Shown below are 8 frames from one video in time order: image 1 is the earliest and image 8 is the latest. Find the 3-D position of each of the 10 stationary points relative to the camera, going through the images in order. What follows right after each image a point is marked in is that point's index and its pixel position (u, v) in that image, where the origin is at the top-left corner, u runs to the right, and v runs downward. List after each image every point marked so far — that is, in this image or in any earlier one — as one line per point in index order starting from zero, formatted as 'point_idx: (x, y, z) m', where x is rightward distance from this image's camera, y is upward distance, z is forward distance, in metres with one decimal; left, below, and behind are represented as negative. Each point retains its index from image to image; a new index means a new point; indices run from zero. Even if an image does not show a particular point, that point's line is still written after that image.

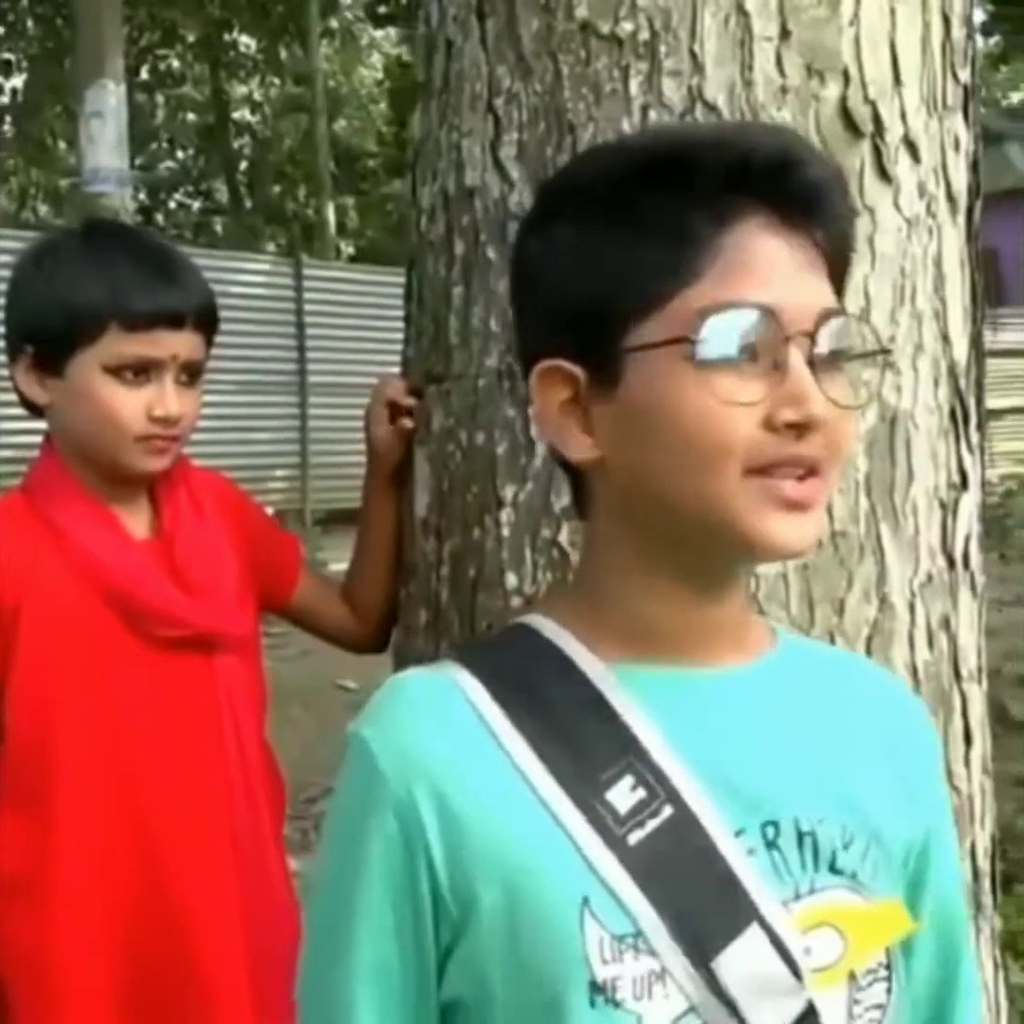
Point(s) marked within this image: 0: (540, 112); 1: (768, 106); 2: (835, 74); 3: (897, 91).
0: (0.0, +0.5, +2.6) m
1: (+0.3, +0.5, +2.5) m
2: (+0.4, +0.5, +2.6) m
3: (+0.5, +0.5, +2.6) m
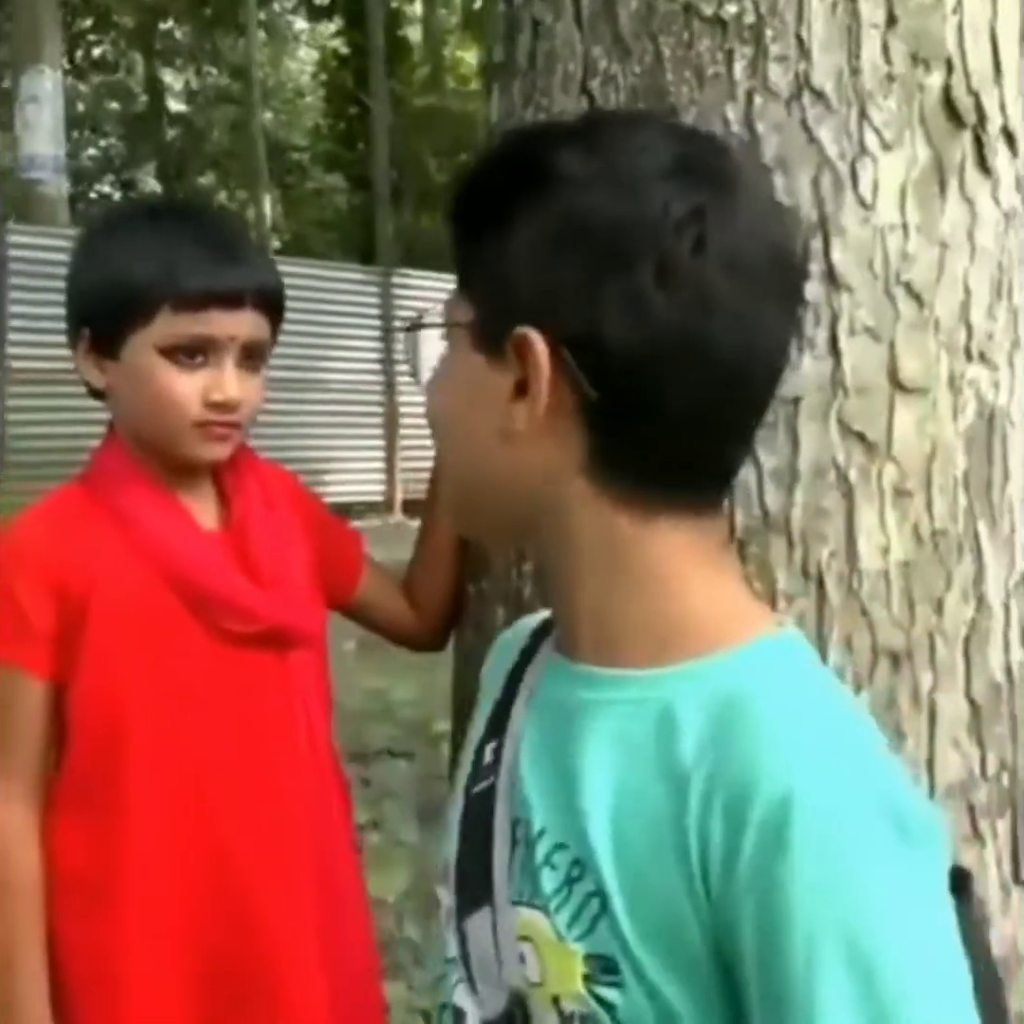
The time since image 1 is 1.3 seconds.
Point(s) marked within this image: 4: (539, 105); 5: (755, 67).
0: (+0.2, +0.5, +2.5) m
1: (+0.4, +0.5, +2.5) m
2: (+0.5, +0.5, +2.5) m
3: (+0.6, +0.5, +2.6) m
4: (0.0, +0.5, +2.6) m
5: (+0.3, +0.5, +2.5) m
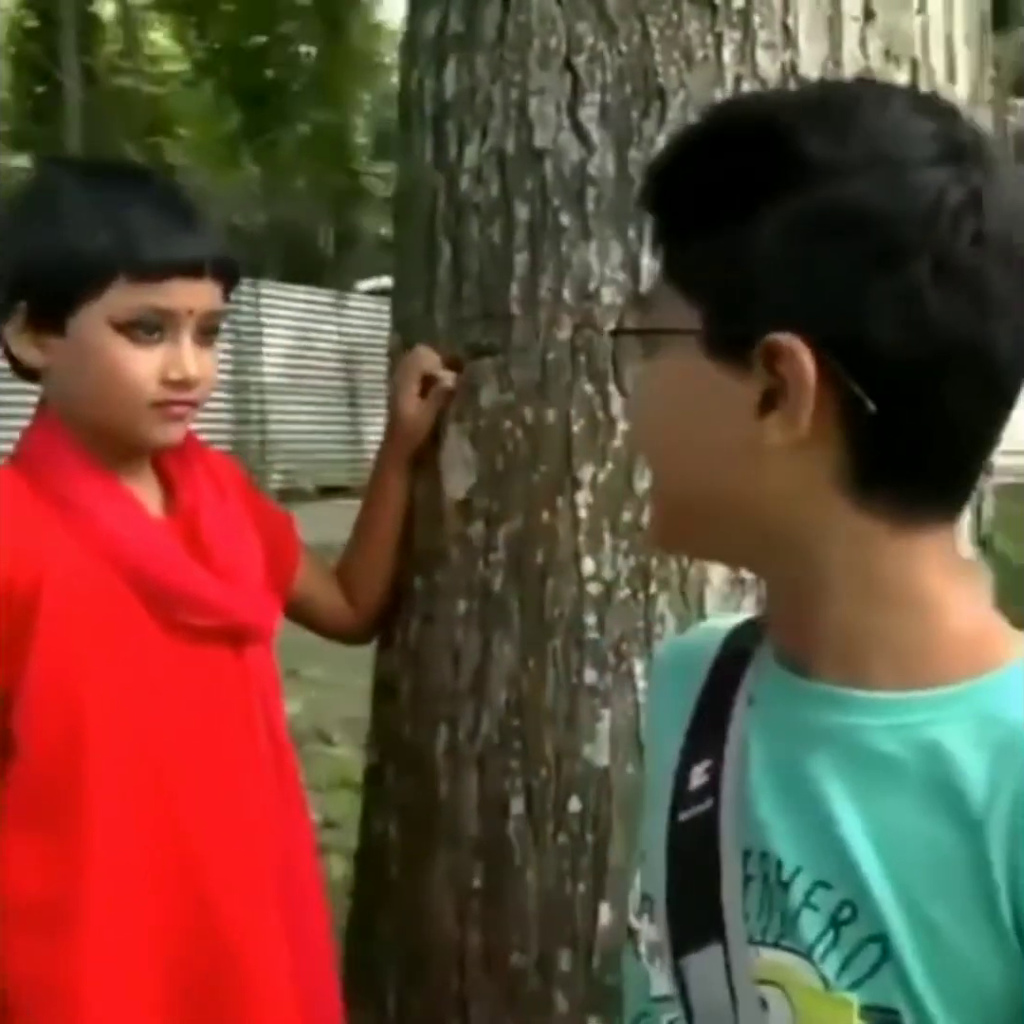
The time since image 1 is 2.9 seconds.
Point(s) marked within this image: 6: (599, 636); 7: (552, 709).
0: (+0.1, +0.5, +2.5) m
1: (+0.4, +0.5, +2.5) m
2: (+0.5, +0.6, +2.5) m
3: (+0.6, +0.5, +2.6) m
4: (0.0, +0.5, +2.5) m
5: (+0.3, +0.6, +2.5) m
6: (+0.1, -0.1, +2.4) m
7: (0.0, -0.2, +2.4) m
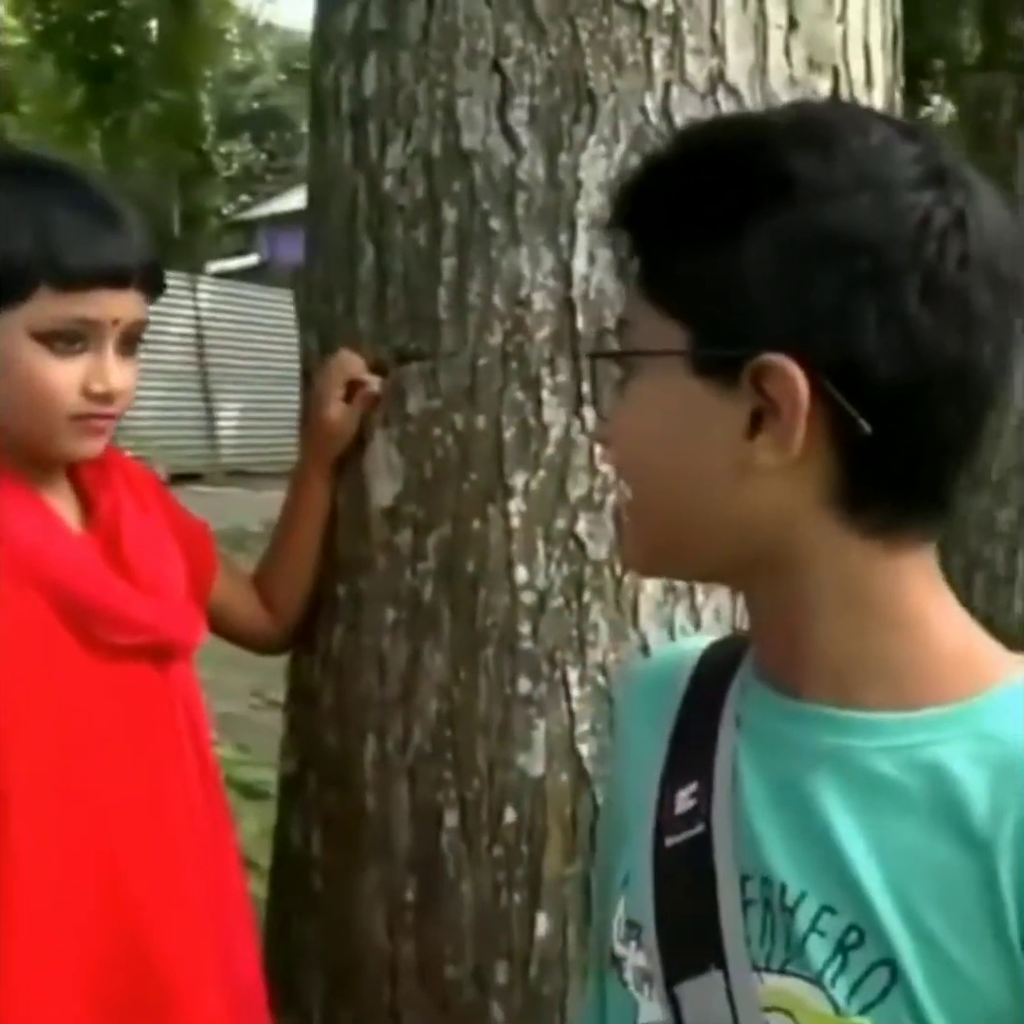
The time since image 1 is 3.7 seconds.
0: (+0.1, +0.5, +2.4) m
1: (+0.3, +0.5, +2.5) m
2: (+0.4, +0.6, +2.6) m
3: (+0.5, +0.5, +2.6) m
4: (-0.1, +0.5, +2.5) m
5: (+0.2, +0.5, +2.4) m
6: (0.0, -0.2, +2.4) m
7: (0.0, -0.2, +2.4) m
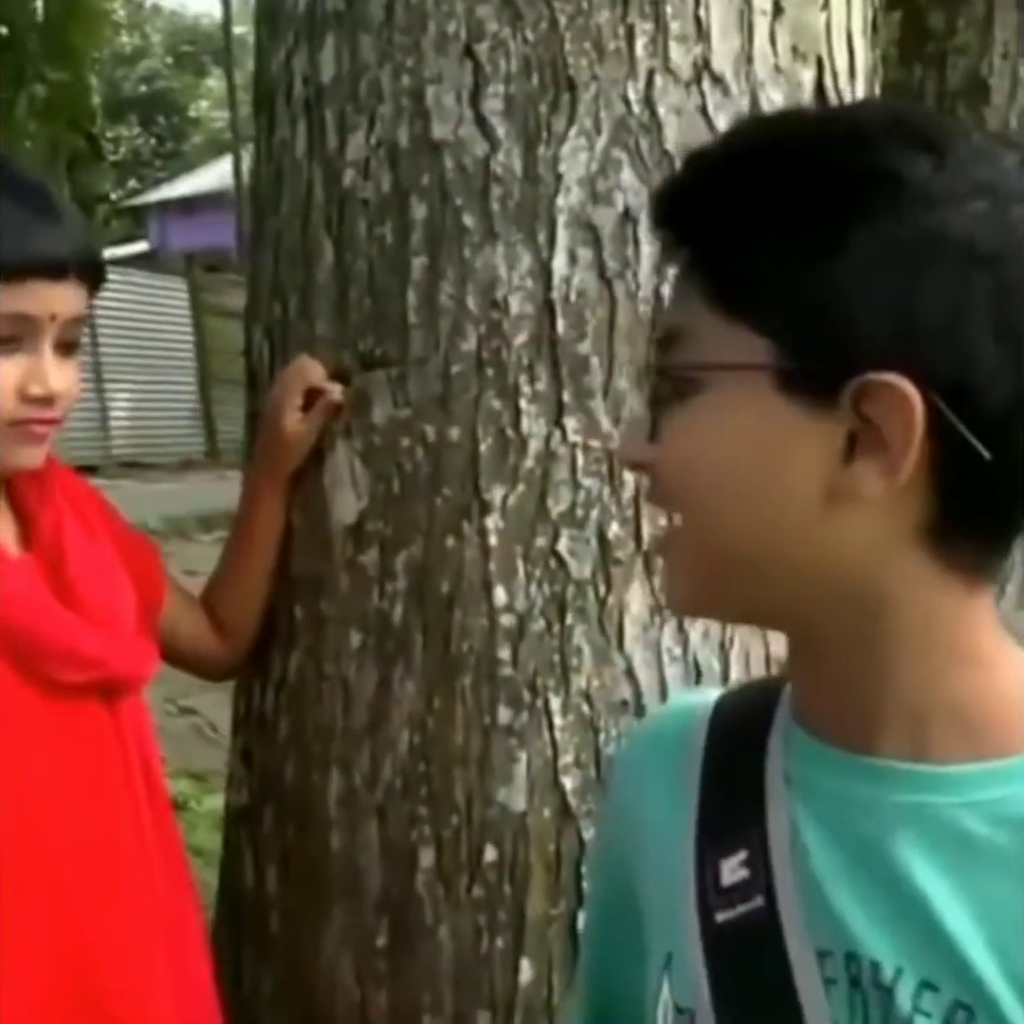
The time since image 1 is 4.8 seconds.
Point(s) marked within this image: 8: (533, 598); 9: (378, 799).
0: (0.0, +0.5, +2.3) m
1: (+0.3, +0.5, +2.4) m
2: (+0.4, +0.5, +2.4) m
3: (+0.4, +0.5, +2.5) m
4: (-0.1, +0.5, +2.3) m
5: (+0.2, +0.5, +2.3) m
6: (0.0, -0.2, +2.3) m
7: (-0.1, -0.3, +2.3) m
8: (0.0, -0.1, +2.3) m
9: (-0.2, -0.3, +2.3) m
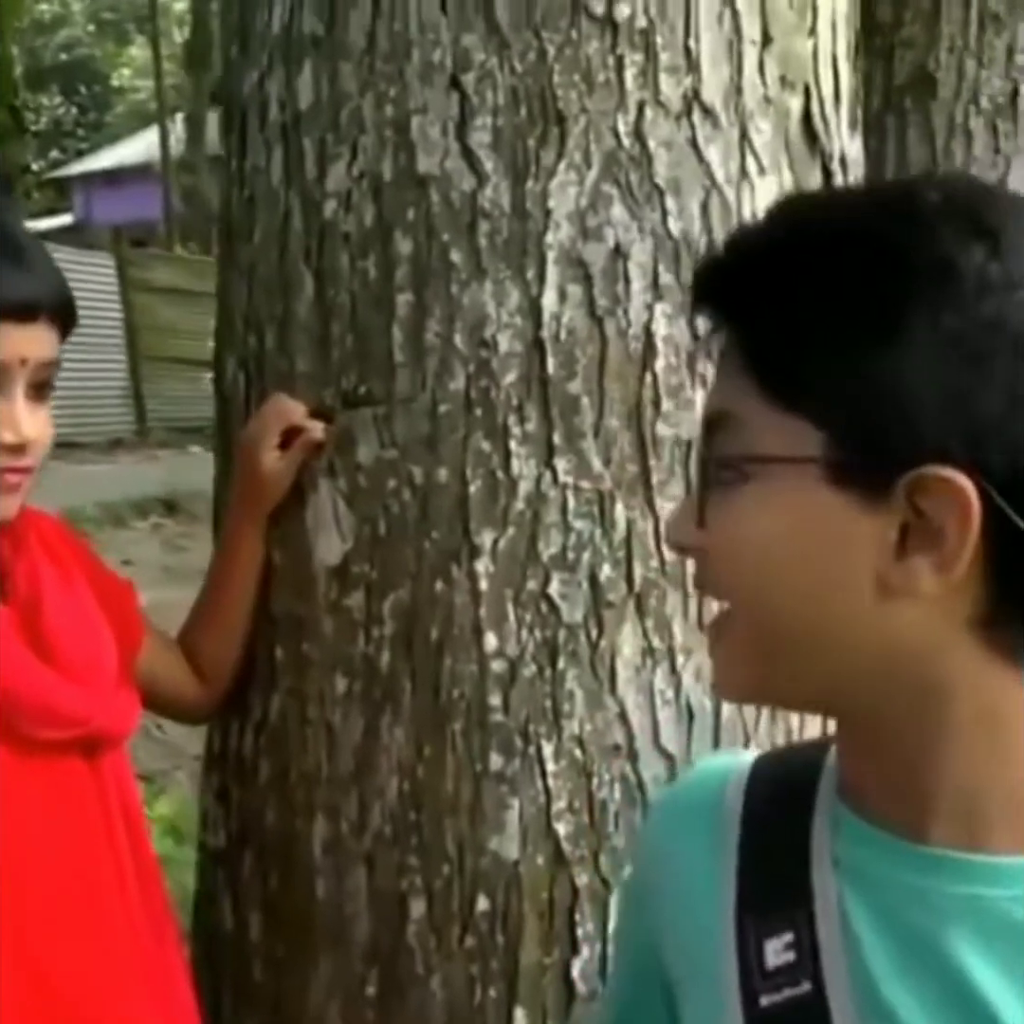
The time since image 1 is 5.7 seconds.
0: (0.0, +0.5, +2.2) m
1: (+0.3, +0.5, +2.3) m
2: (+0.3, +0.5, +2.4) m
3: (+0.4, +0.5, +2.5) m
4: (-0.1, +0.5, +2.3) m
5: (+0.1, +0.5, +2.2) m
6: (0.0, -0.2, +2.2) m
7: (-0.1, -0.3, +2.2) m
8: (0.0, -0.1, +2.2) m
9: (-0.2, -0.4, +2.3) m
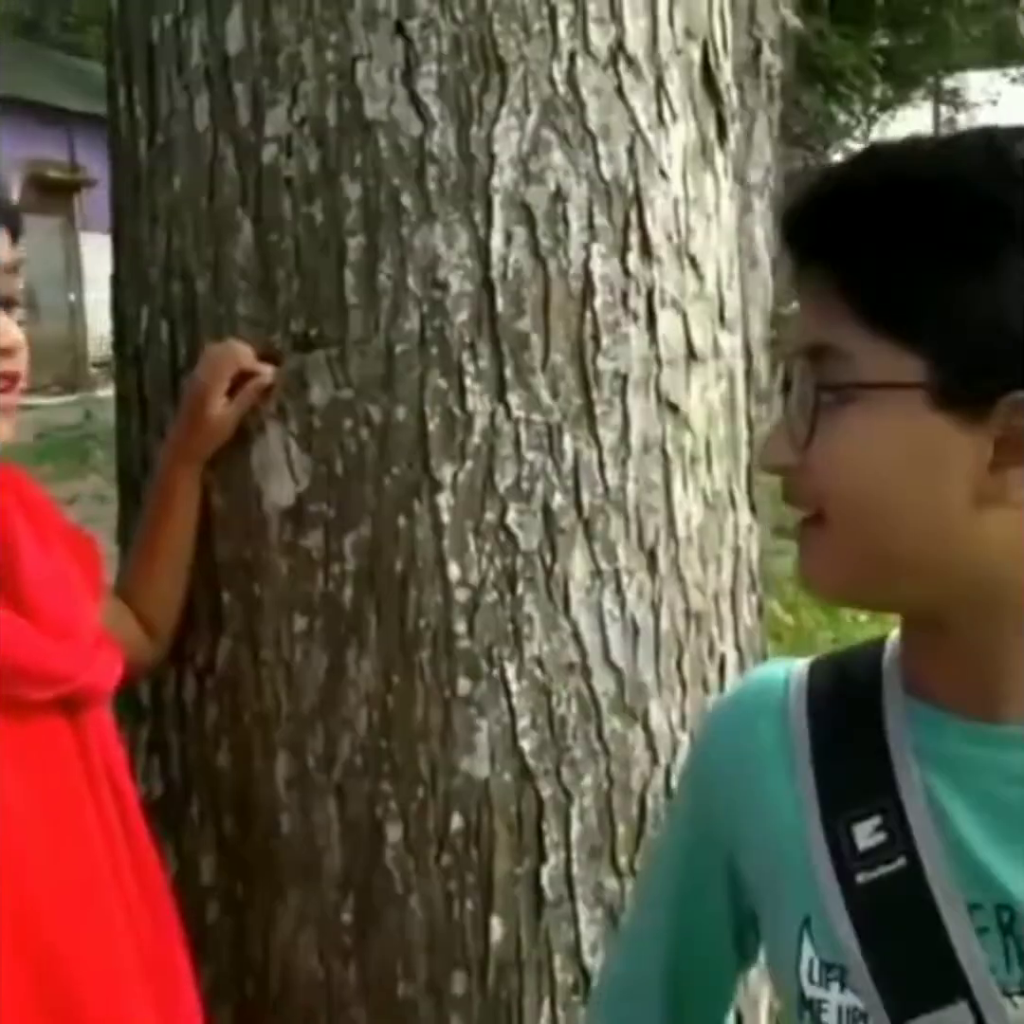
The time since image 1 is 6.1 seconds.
0: (-0.1, +0.5, +2.3) m
1: (+0.2, +0.5, +2.5) m
2: (+0.2, +0.6, +2.5) m
3: (+0.3, +0.6, +2.6) m
4: (-0.2, +0.5, +2.3) m
5: (+0.1, +0.6, +2.4) m
6: (0.0, -0.1, +2.3) m
7: (-0.1, -0.2, +2.3) m
8: (0.0, -0.1, +2.3) m
9: (-0.2, -0.3, +2.3) m
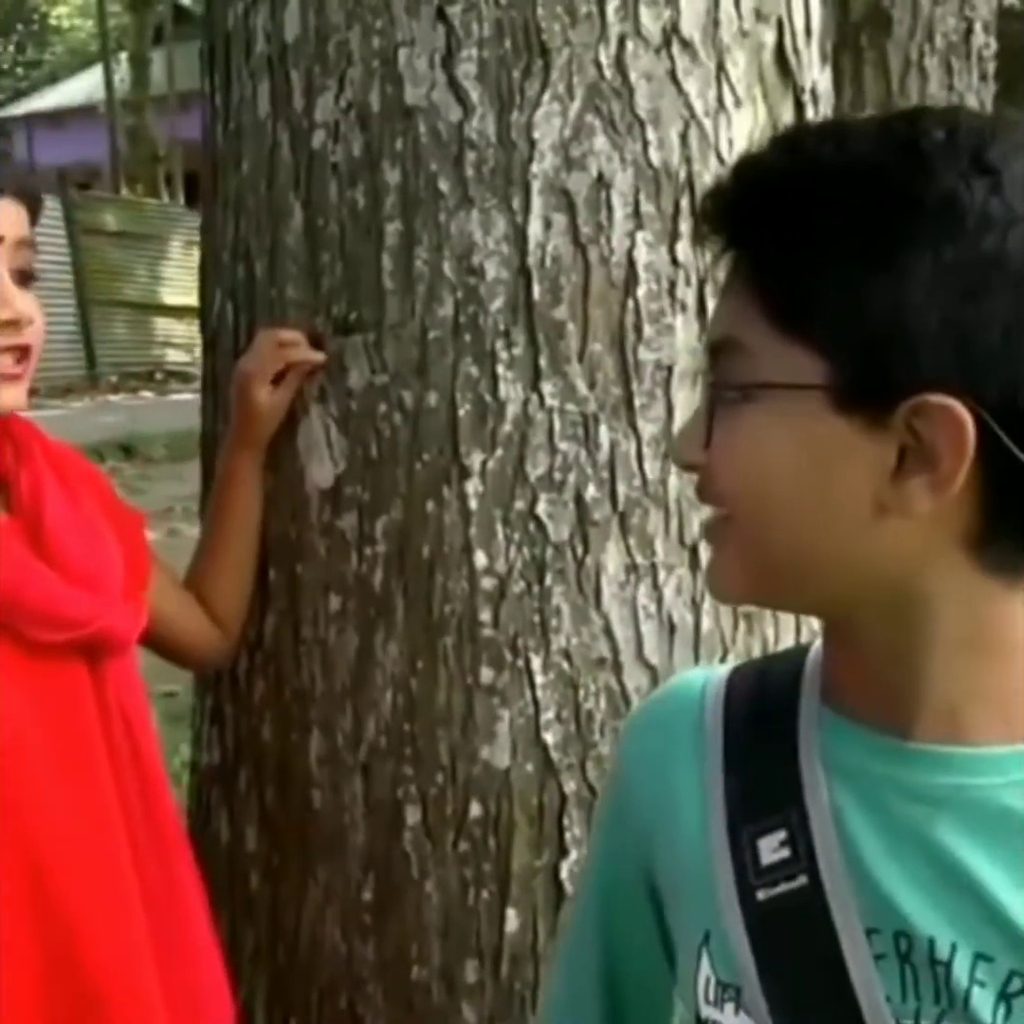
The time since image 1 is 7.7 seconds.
0: (0.0, +0.5, +2.3) m
1: (+0.3, +0.5, +2.4) m
2: (+0.3, +0.6, +2.5) m
3: (+0.4, +0.6, +2.5) m
4: (-0.2, +0.5, +2.3) m
5: (+0.1, +0.6, +2.3) m
6: (0.0, -0.1, +2.3) m
7: (-0.1, -0.2, +2.3) m
8: (0.0, -0.1, +2.3) m
9: (-0.2, -0.3, +2.4) m
